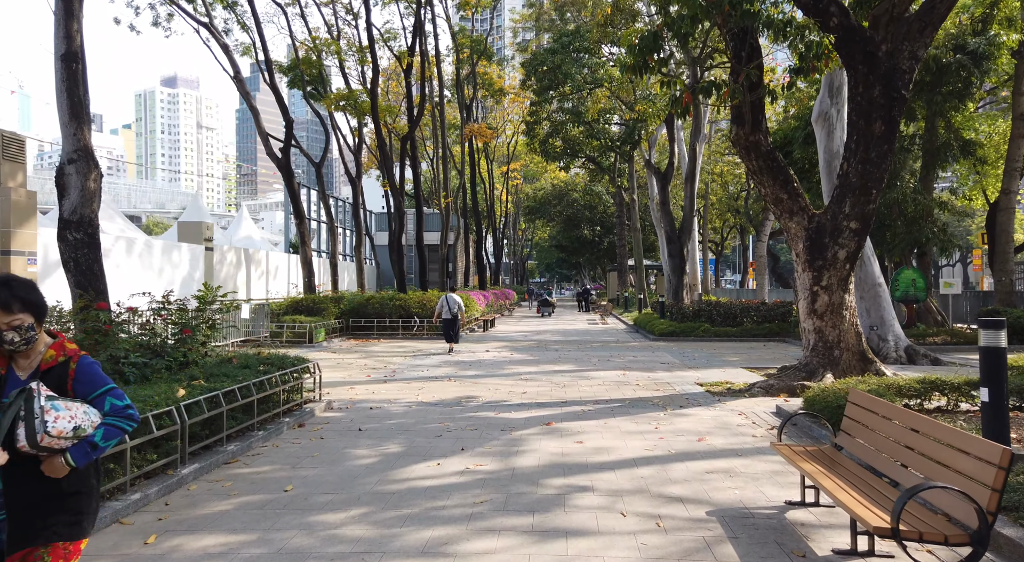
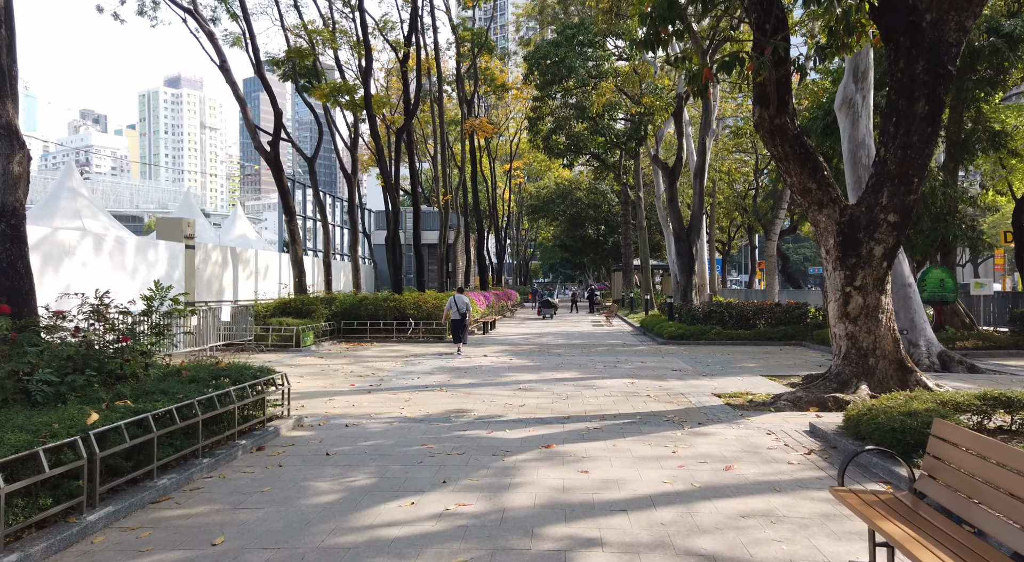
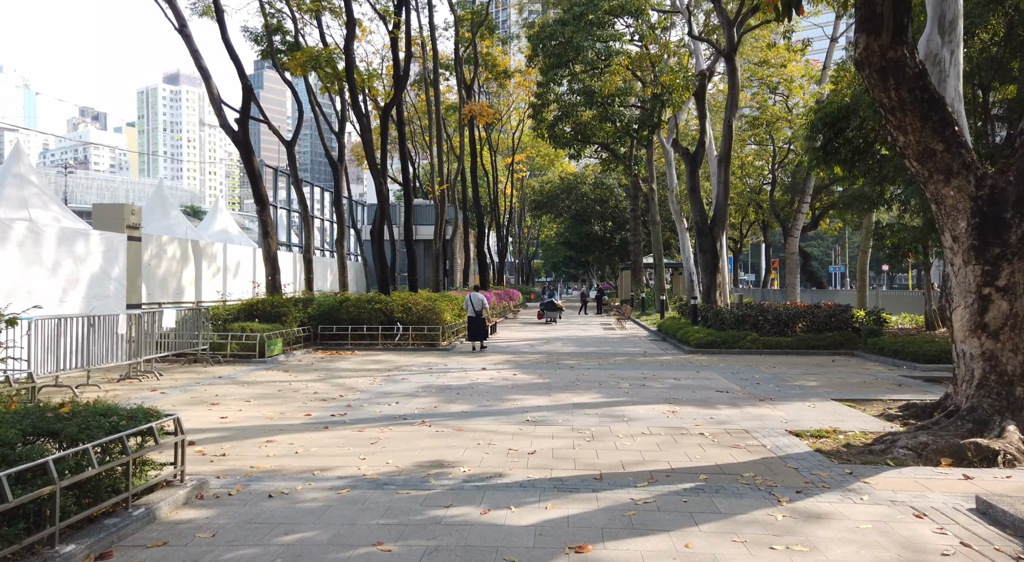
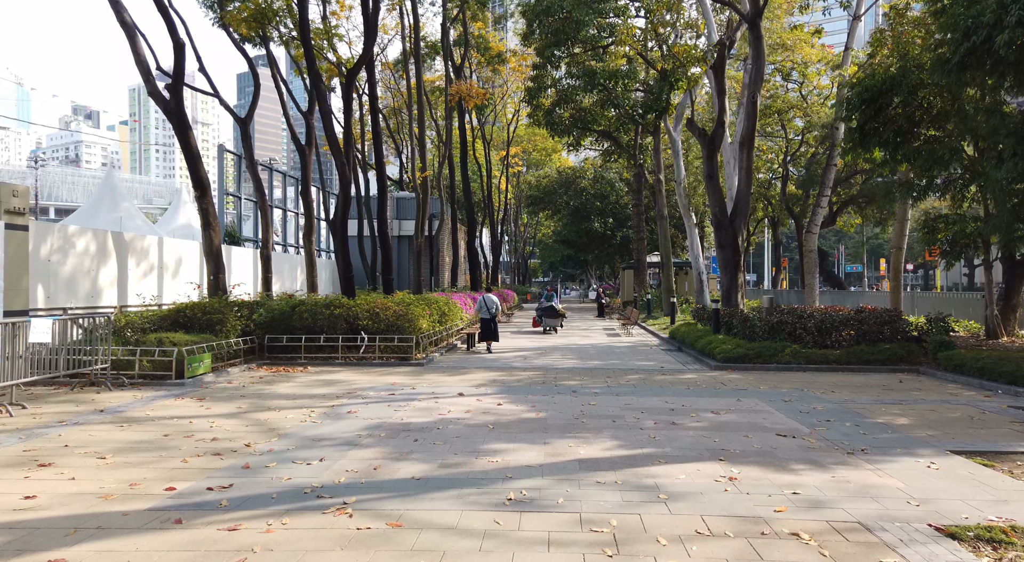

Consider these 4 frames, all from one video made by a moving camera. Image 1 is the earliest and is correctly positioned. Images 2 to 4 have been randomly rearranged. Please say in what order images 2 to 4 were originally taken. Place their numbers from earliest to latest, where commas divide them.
2, 3, 4
